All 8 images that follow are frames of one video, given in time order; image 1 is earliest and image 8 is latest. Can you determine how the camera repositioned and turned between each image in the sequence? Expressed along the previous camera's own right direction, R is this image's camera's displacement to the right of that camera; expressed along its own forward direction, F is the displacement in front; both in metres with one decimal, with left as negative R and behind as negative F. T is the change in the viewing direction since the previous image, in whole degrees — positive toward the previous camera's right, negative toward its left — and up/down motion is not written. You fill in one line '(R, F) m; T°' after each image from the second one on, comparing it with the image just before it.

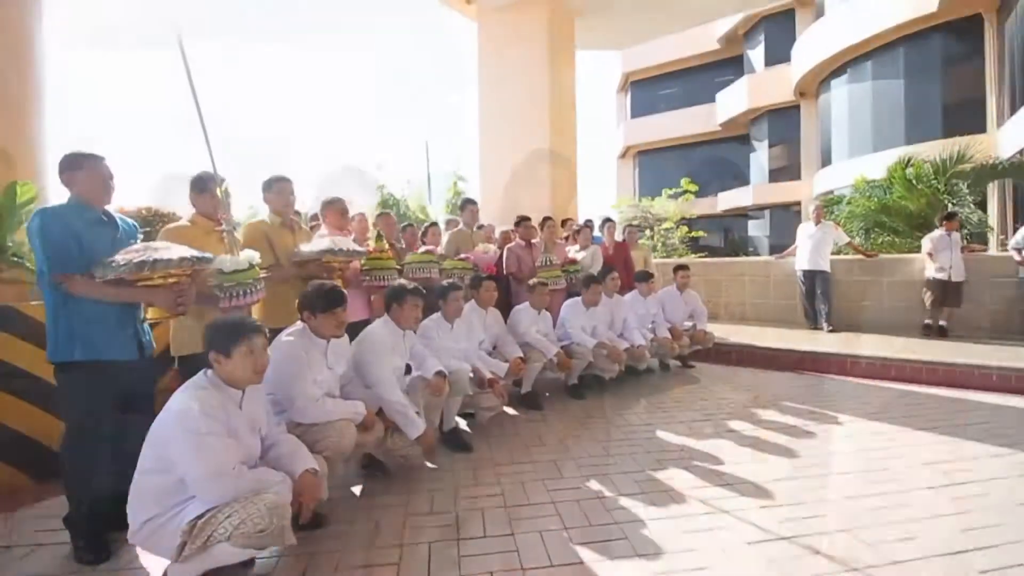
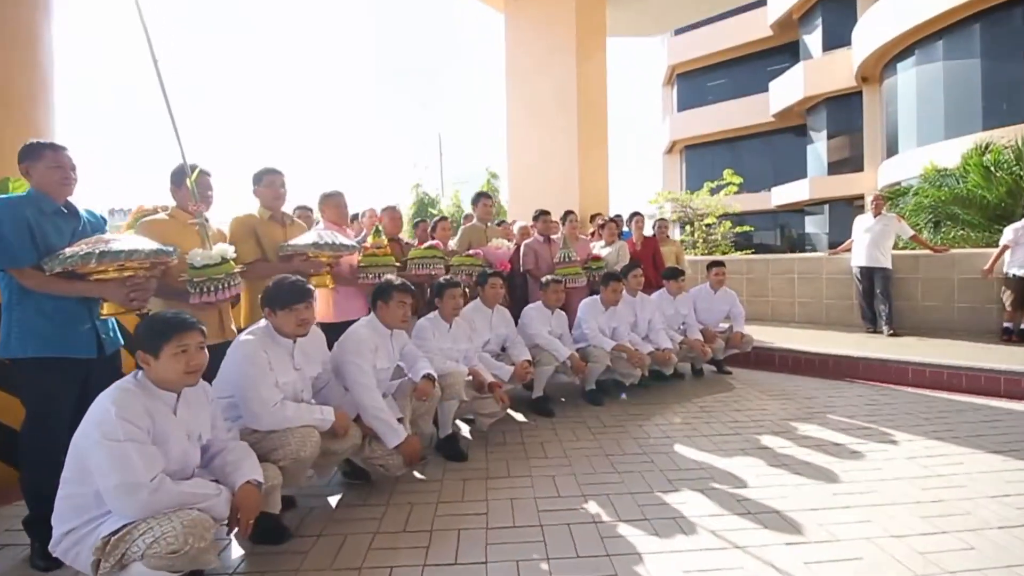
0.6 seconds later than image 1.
(+0.3, +0.3) m; -5°
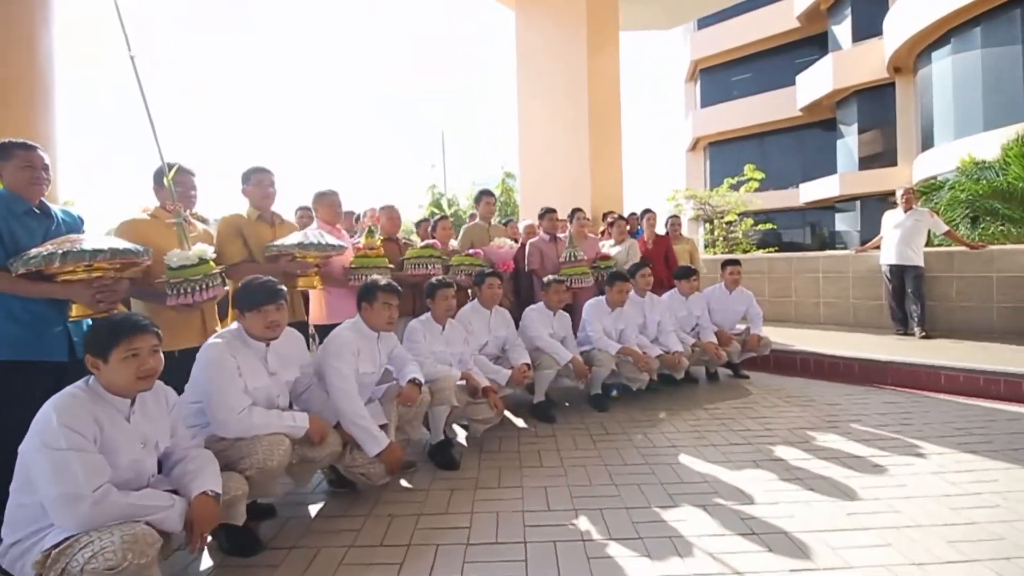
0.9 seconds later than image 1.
(+0.2, +0.2) m; -3°
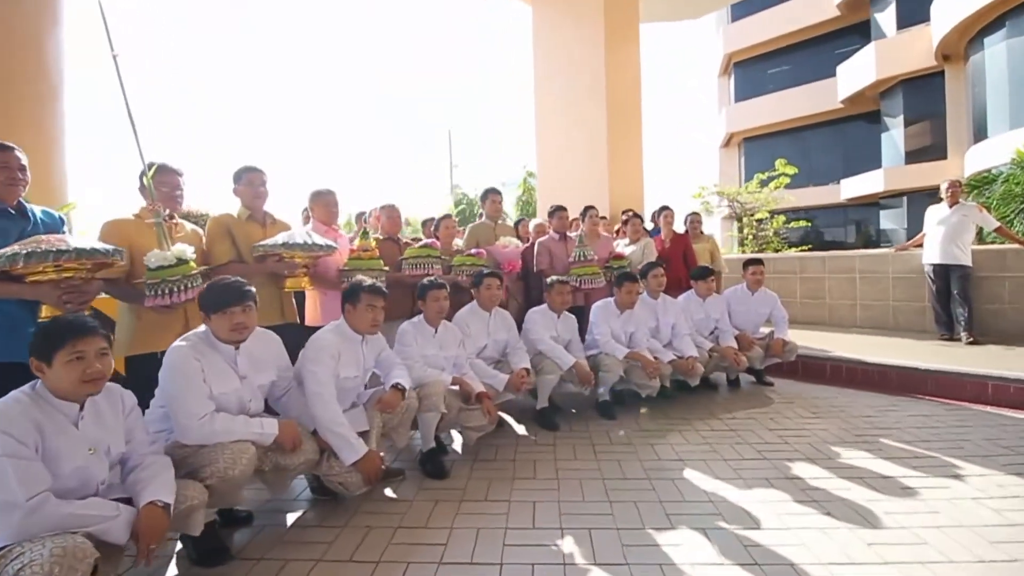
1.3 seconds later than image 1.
(+0.3, +0.2) m; -4°
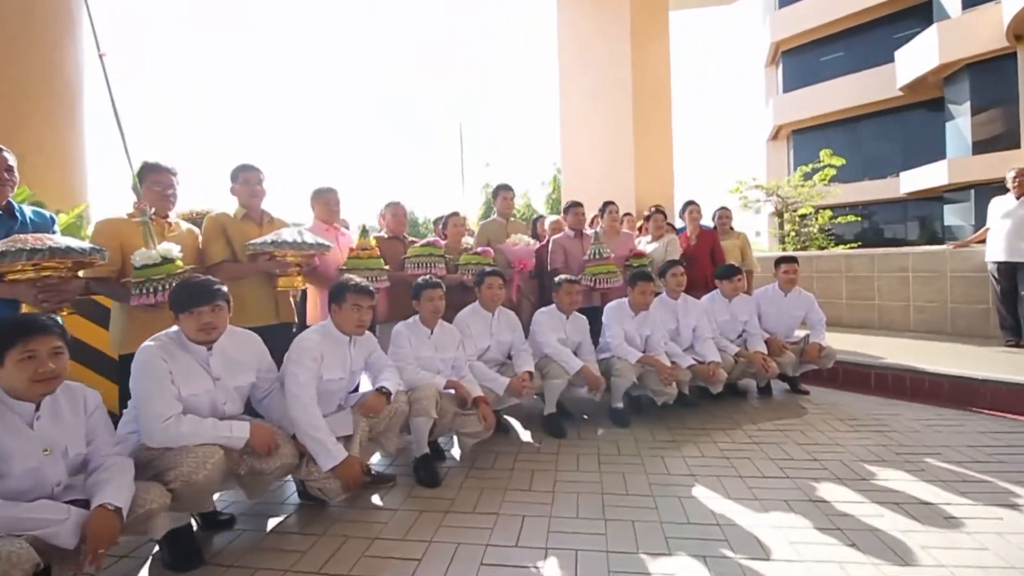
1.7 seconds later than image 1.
(+0.3, +0.2) m; -5°
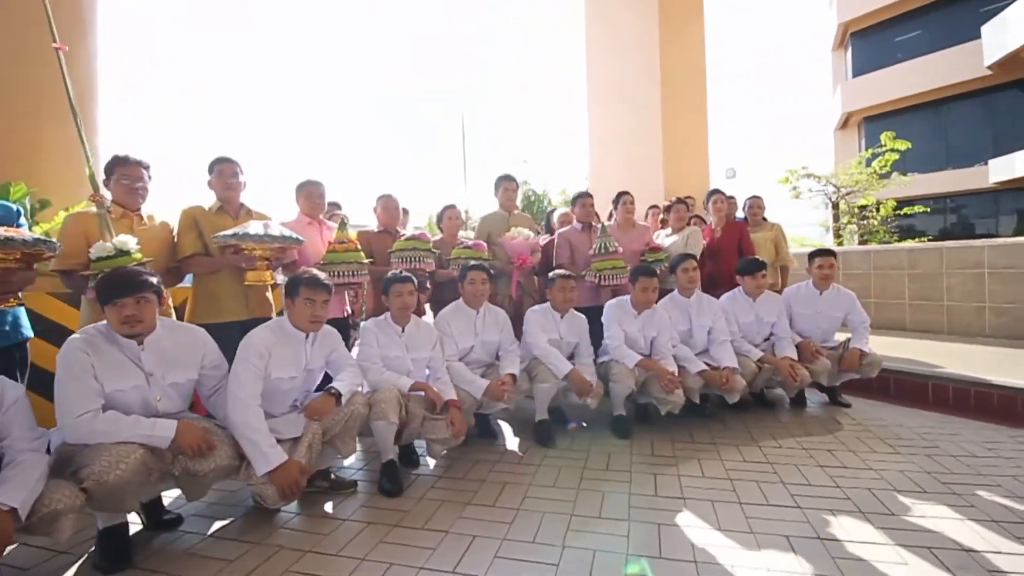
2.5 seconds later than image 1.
(+0.5, +0.3) m; -7°
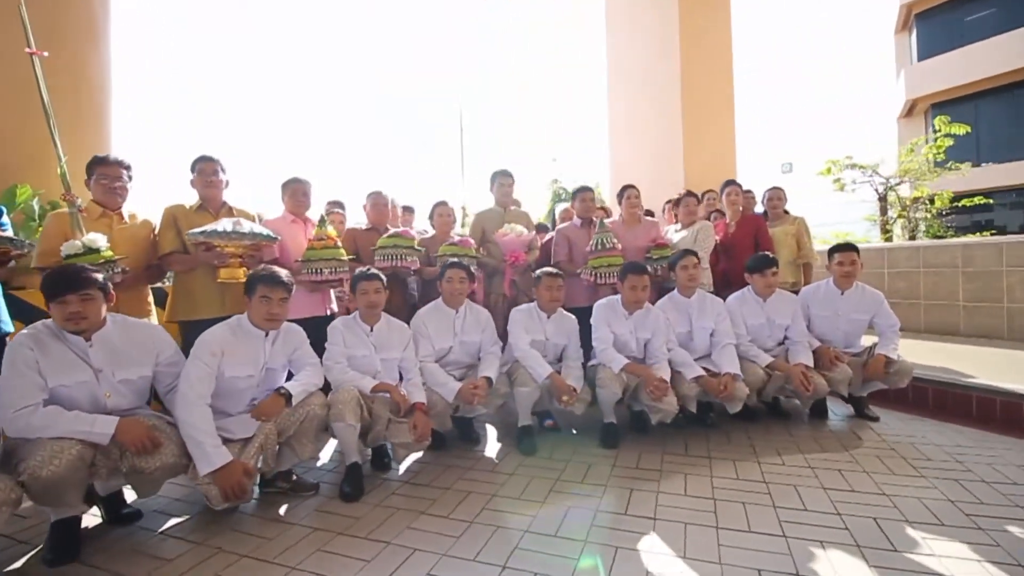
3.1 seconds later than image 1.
(+0.5, +0.2) m; -6°
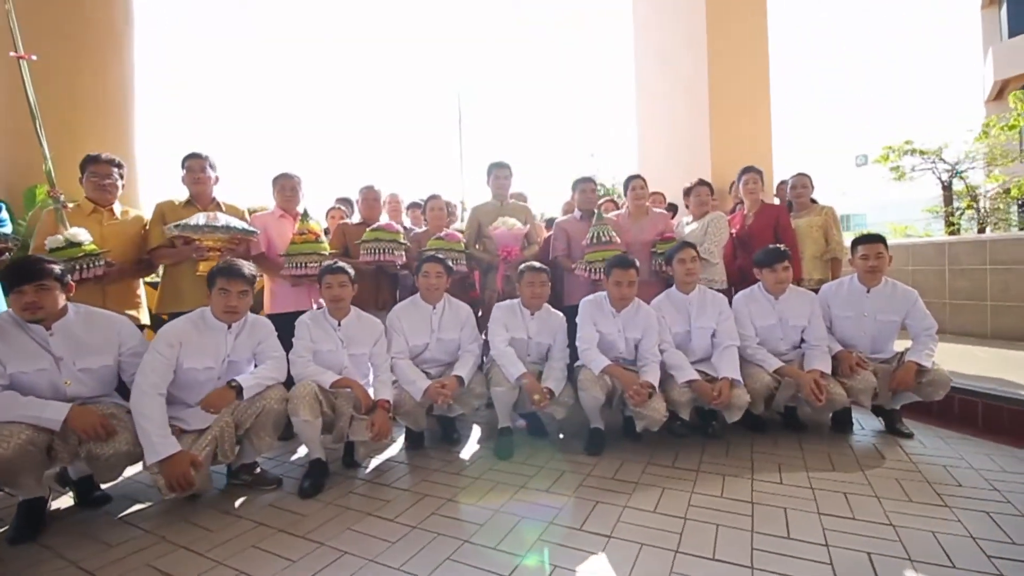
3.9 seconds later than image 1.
(+0.5, +0.2) m; -7°
